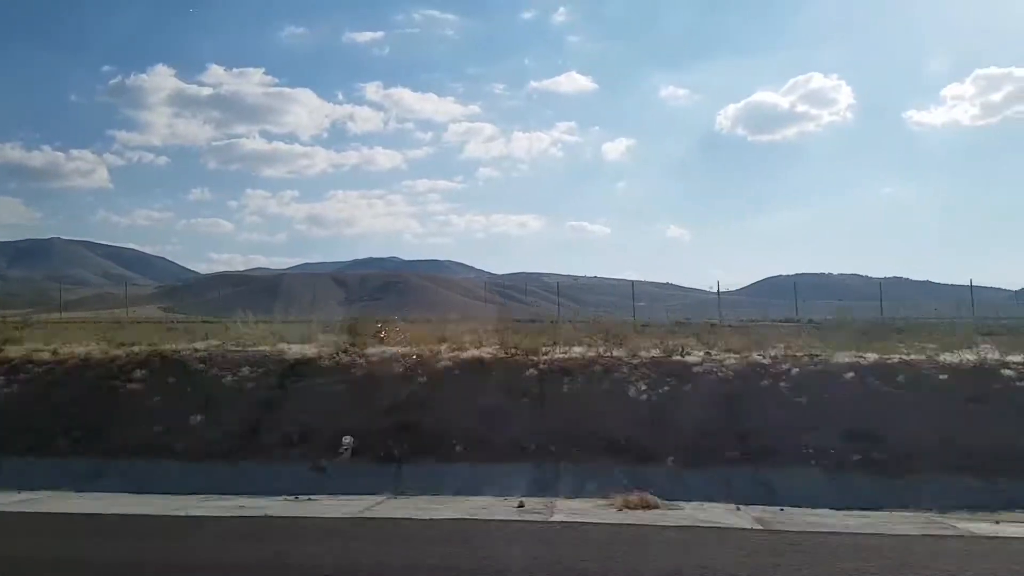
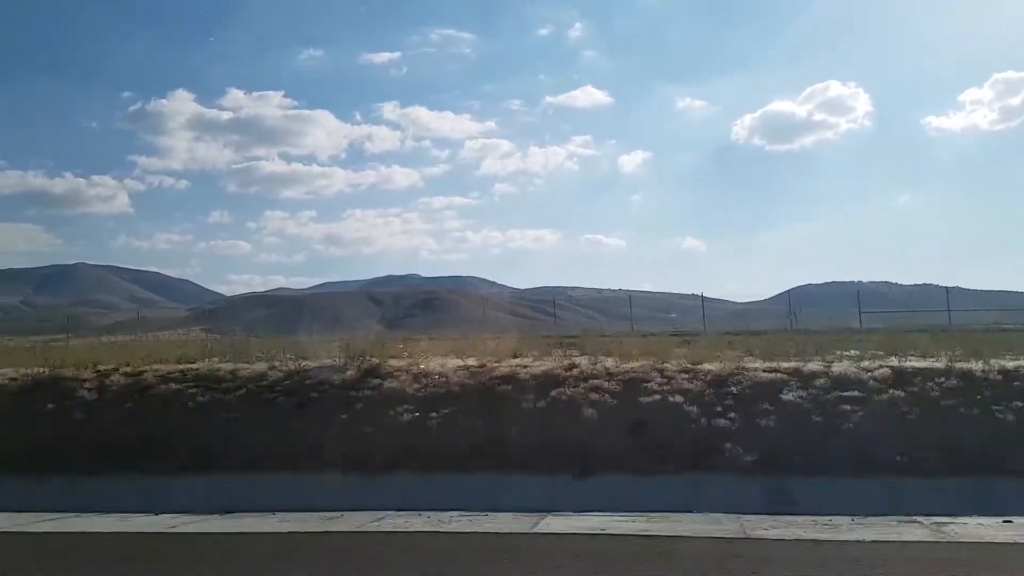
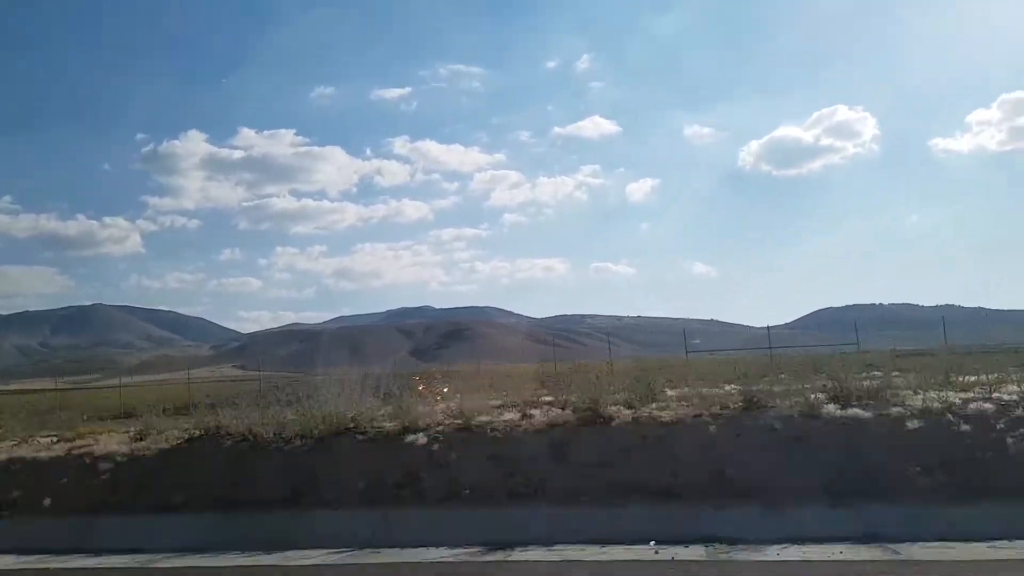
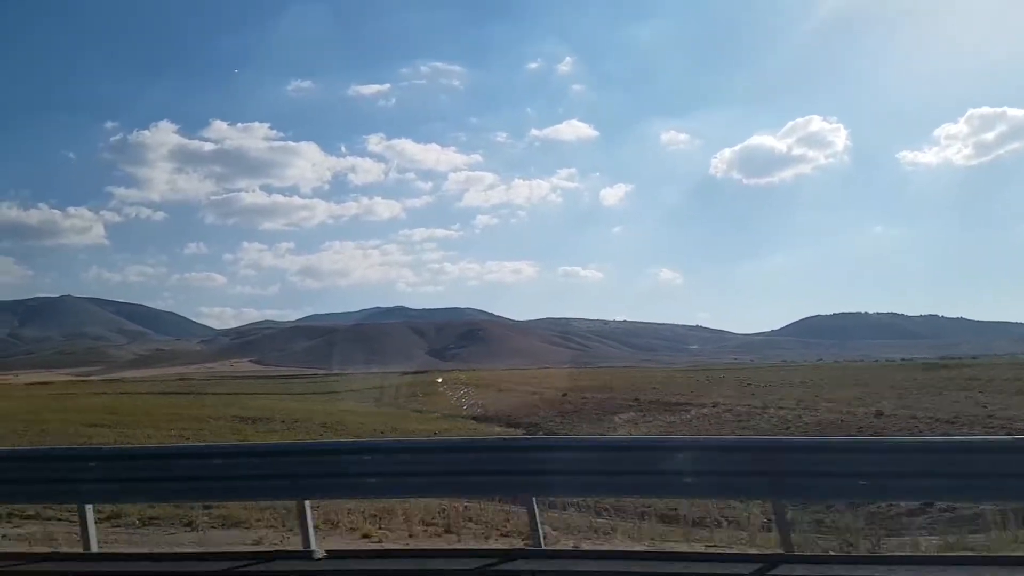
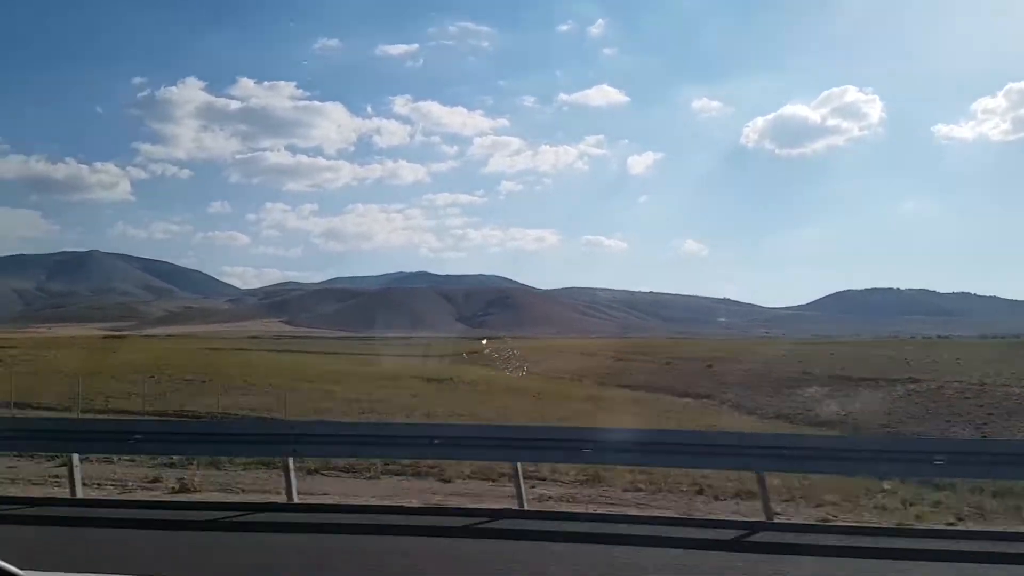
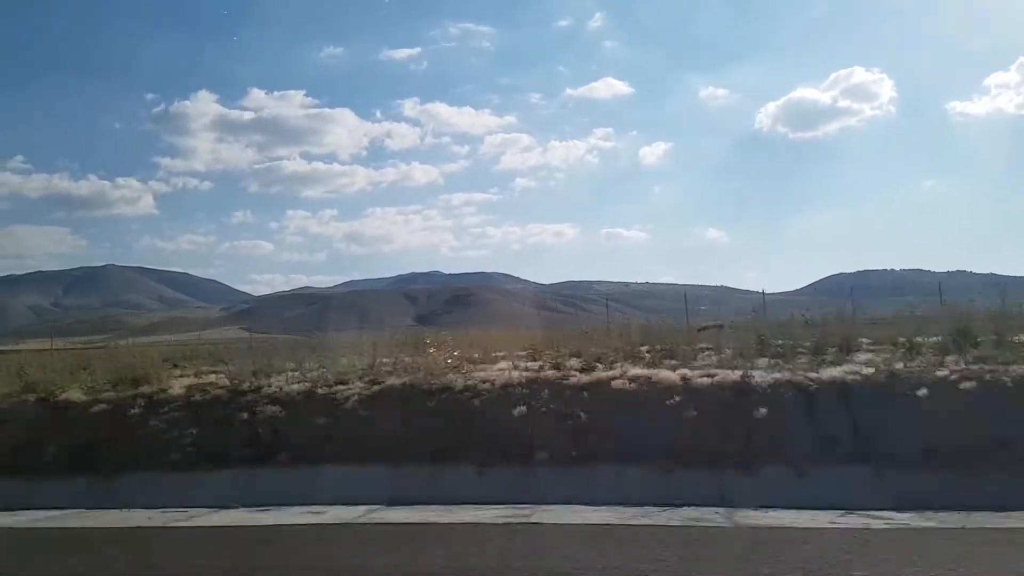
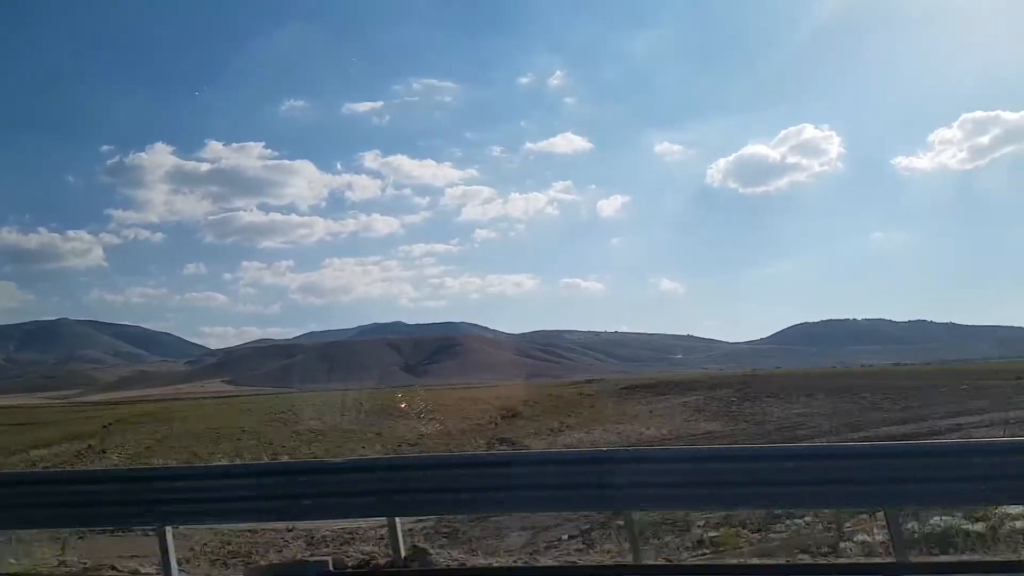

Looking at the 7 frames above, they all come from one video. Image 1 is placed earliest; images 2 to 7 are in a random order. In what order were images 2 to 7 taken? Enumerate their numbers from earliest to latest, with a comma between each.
2, 6, 3, 7, 4, 5
